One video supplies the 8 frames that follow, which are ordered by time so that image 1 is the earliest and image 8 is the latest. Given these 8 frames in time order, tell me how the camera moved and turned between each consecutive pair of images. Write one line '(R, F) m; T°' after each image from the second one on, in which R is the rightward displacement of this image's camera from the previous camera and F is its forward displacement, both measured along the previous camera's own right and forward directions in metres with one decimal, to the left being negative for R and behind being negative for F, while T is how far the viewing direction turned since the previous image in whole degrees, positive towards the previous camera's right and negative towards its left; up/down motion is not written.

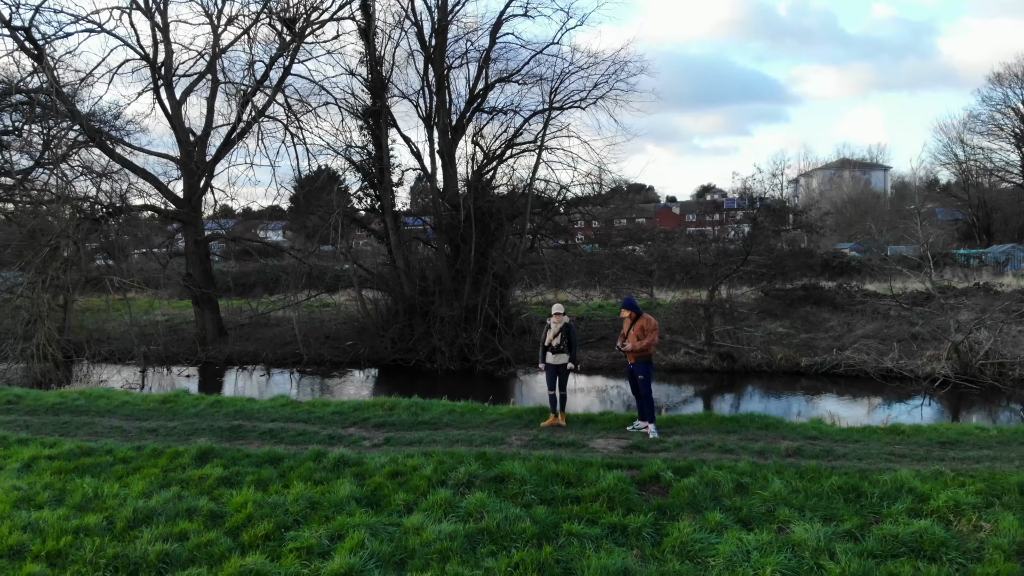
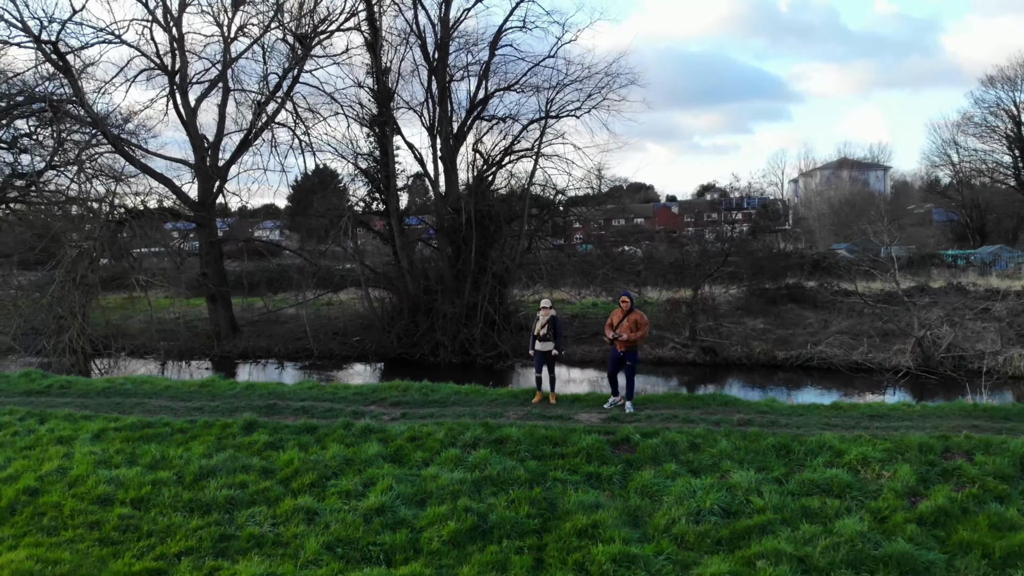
(0.0, -1.1) m; 0°
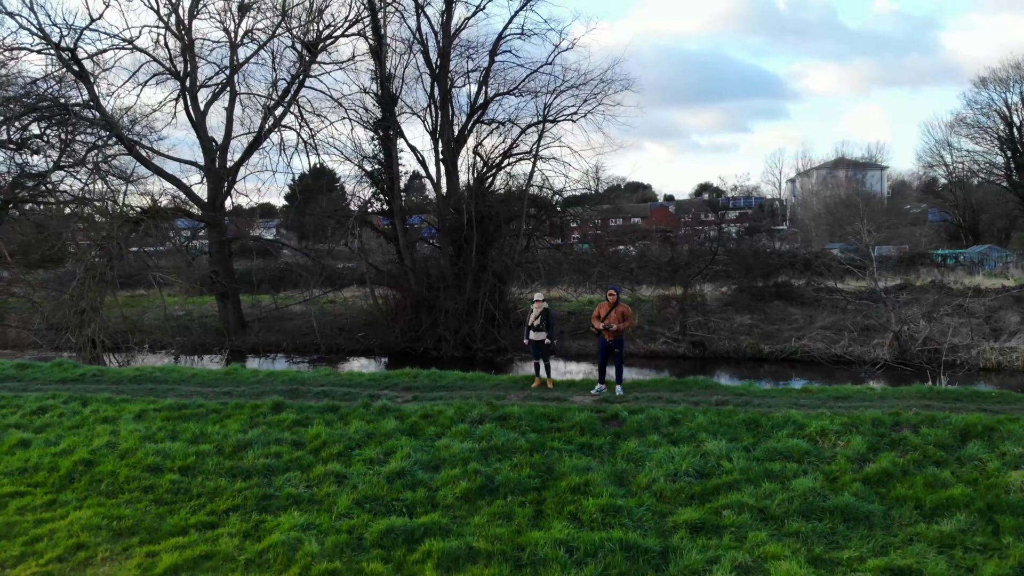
(-0.1, -0.8) m; 0°
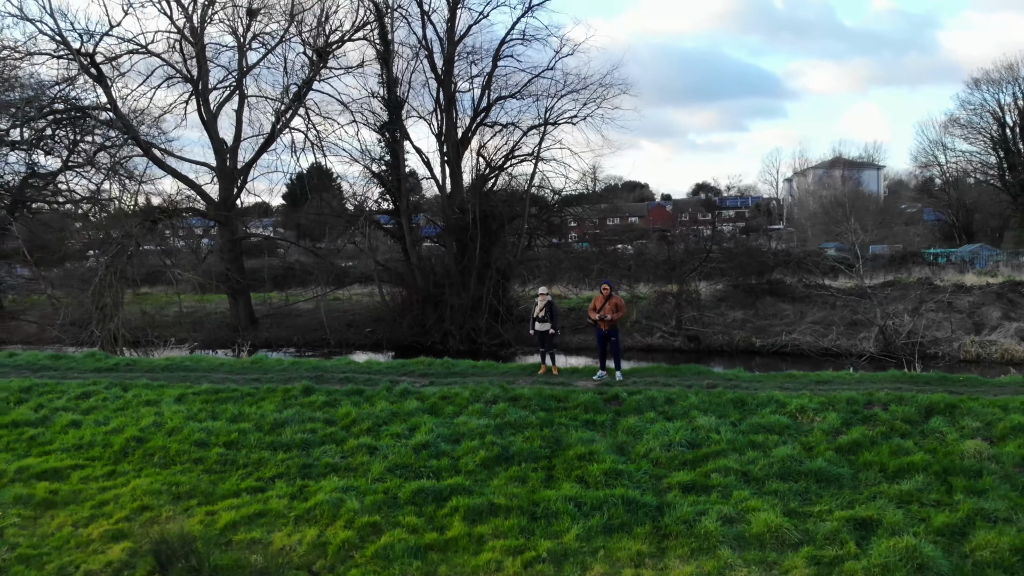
(-0.2, -0.7) m; 0°
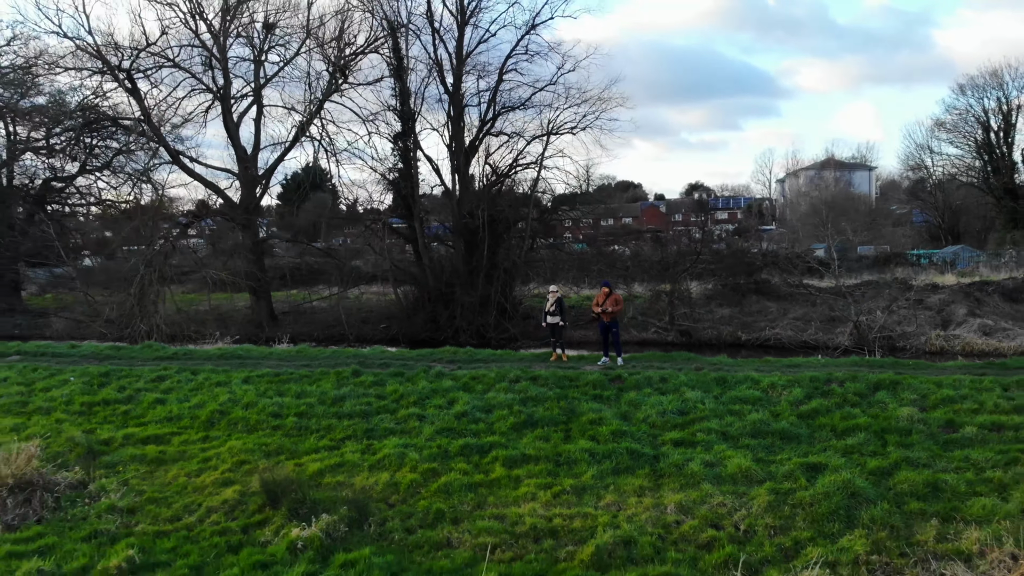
(-0.4, -1.5) m; +1°
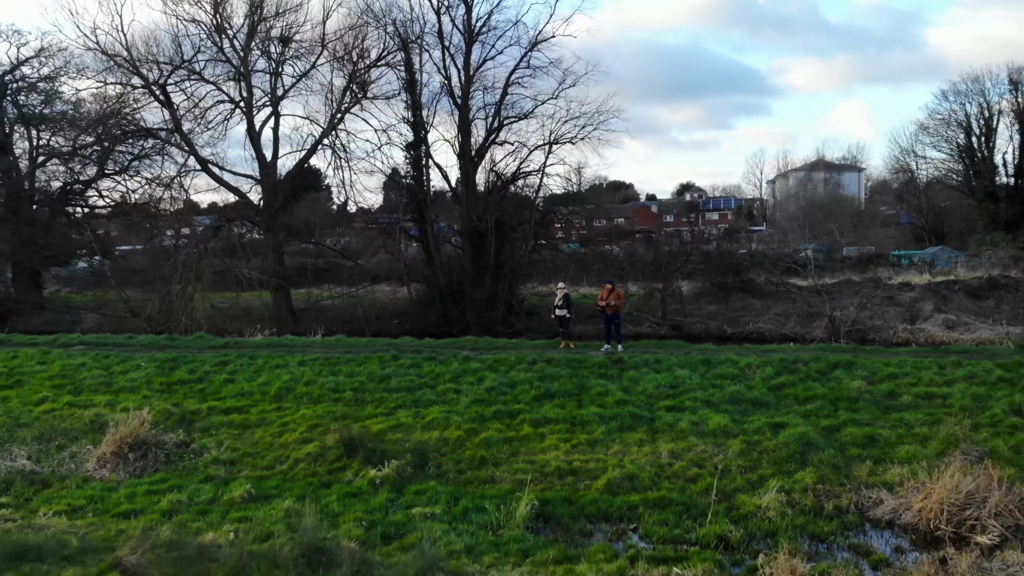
(-0.5, -1.7) m; +1°
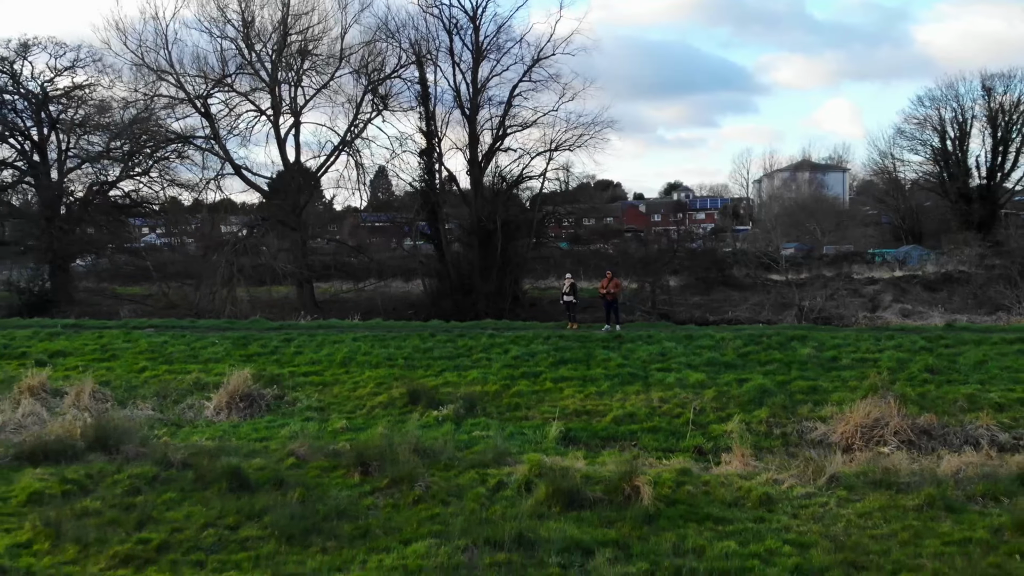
(-0.7, -2.4) m; +1°
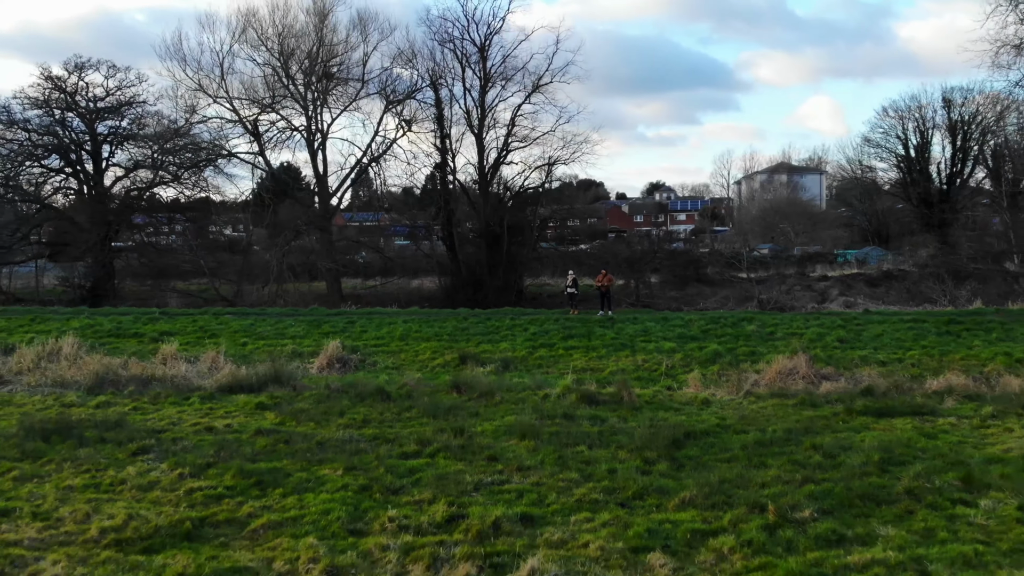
(-1.0, -4.0) m; +2°
